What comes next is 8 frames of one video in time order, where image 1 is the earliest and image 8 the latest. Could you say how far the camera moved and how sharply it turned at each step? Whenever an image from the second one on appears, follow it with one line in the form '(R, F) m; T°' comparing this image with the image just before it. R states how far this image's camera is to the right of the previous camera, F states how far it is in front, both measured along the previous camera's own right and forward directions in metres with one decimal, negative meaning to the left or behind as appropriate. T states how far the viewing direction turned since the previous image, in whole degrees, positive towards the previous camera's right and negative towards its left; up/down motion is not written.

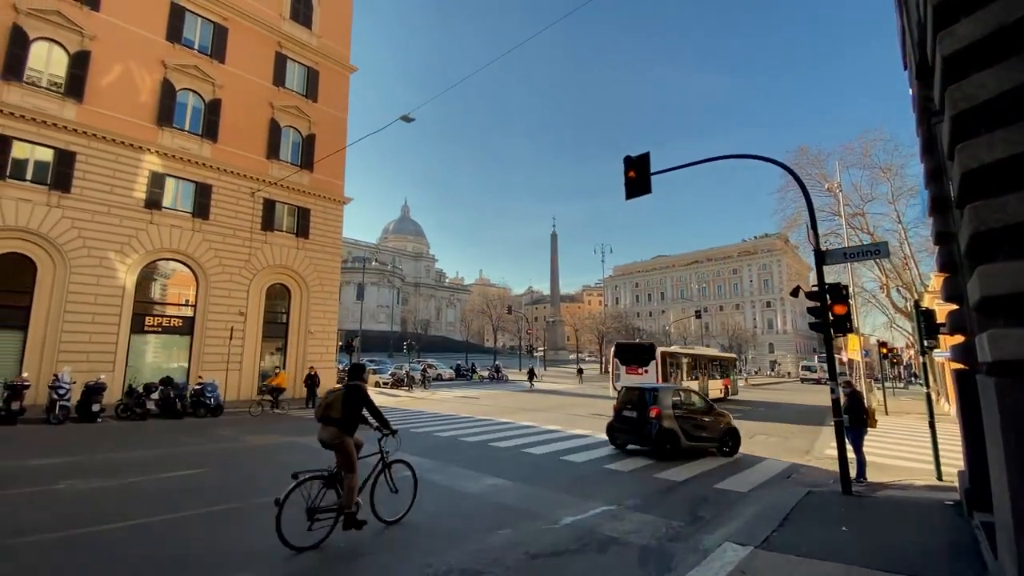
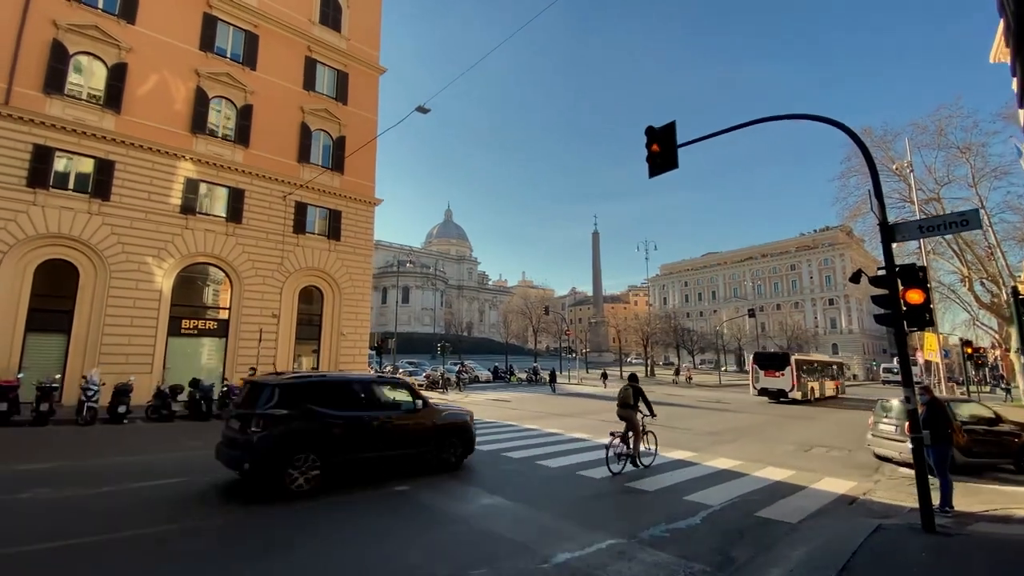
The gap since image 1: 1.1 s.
(+0.7, +1.0) m; -5°
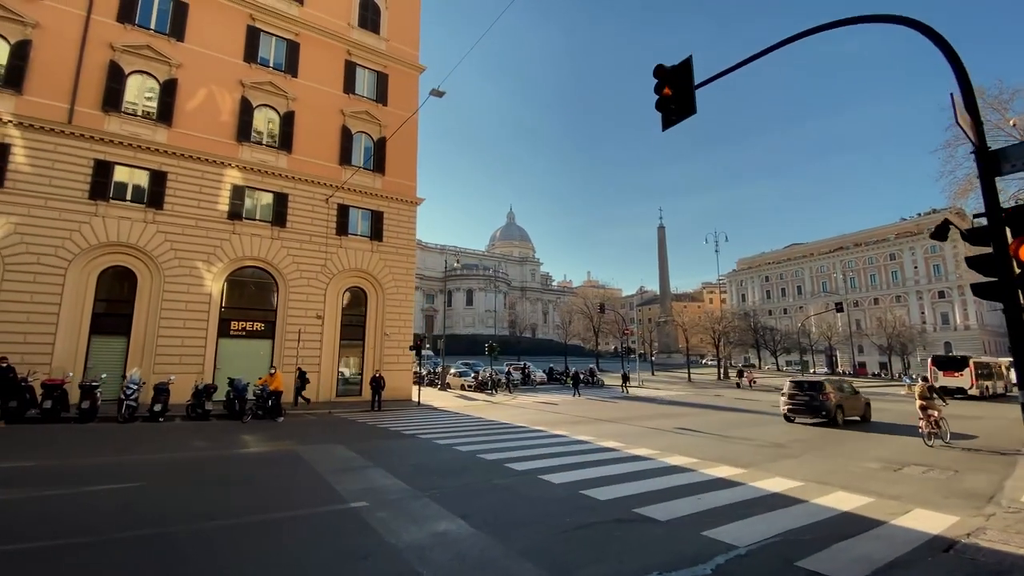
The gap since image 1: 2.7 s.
(+1.2, +1.3) m; -8°
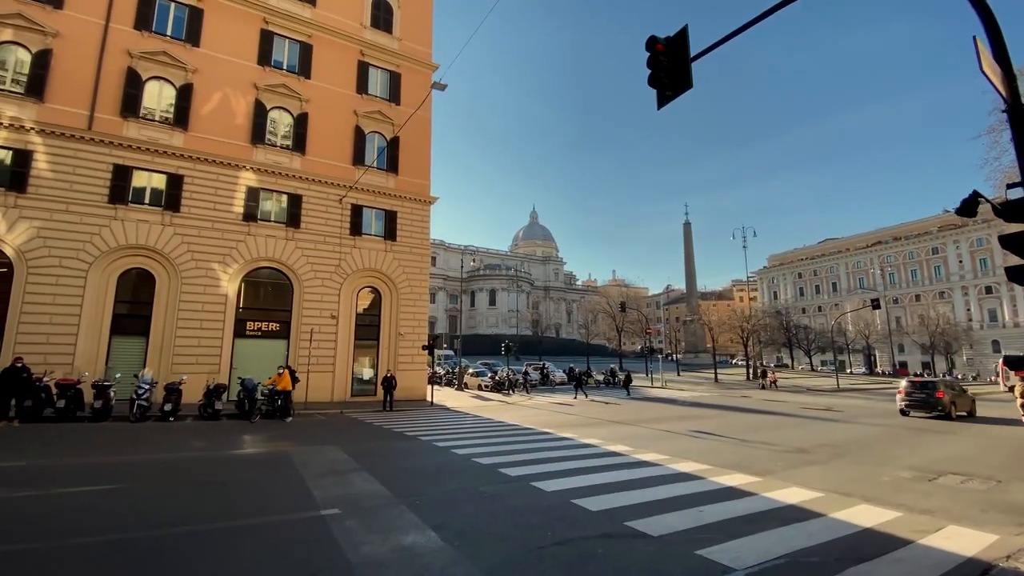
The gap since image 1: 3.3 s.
(+0.6, +0.5) m; -3°
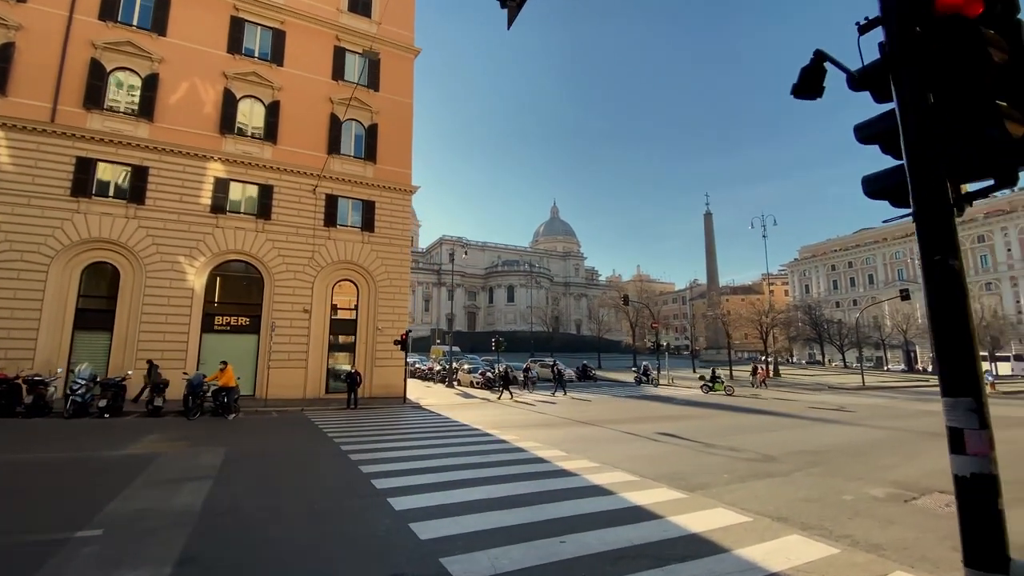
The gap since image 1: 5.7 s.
(+2.2, +1.4) m; -4°
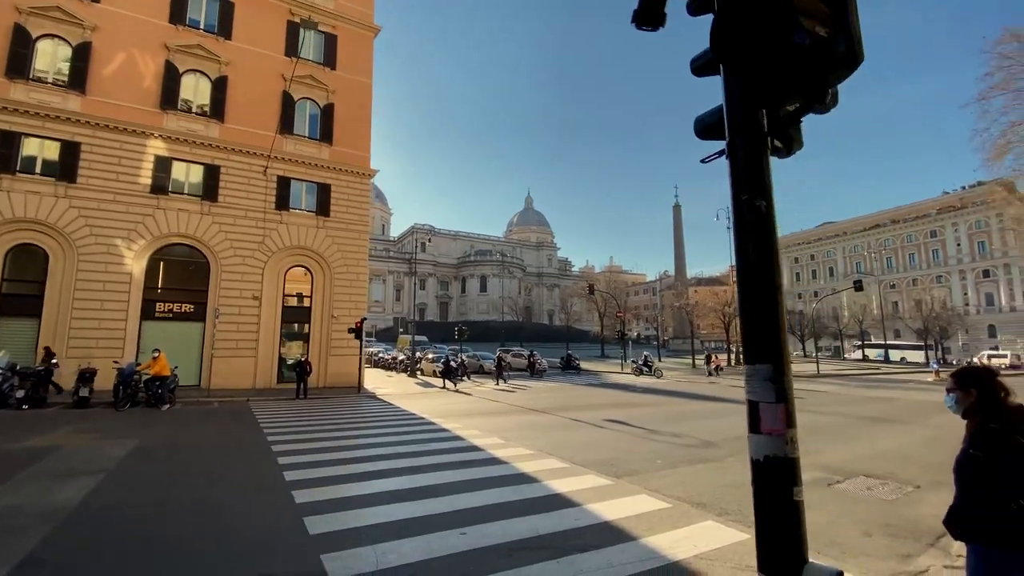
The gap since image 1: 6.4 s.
(+0.7, +0.3) m; +3°
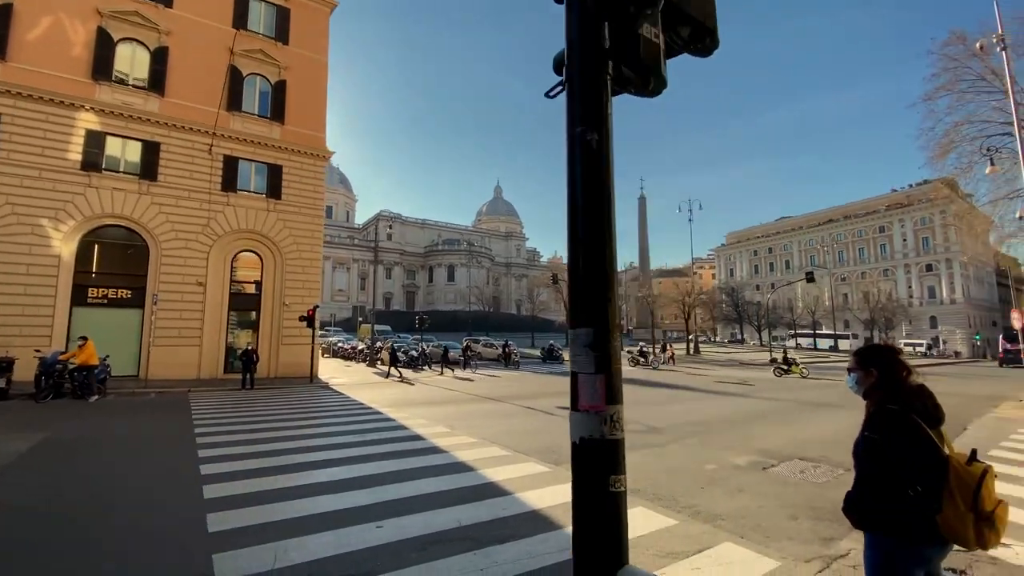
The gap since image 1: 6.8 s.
(+0.4, +0.2) m; +4°
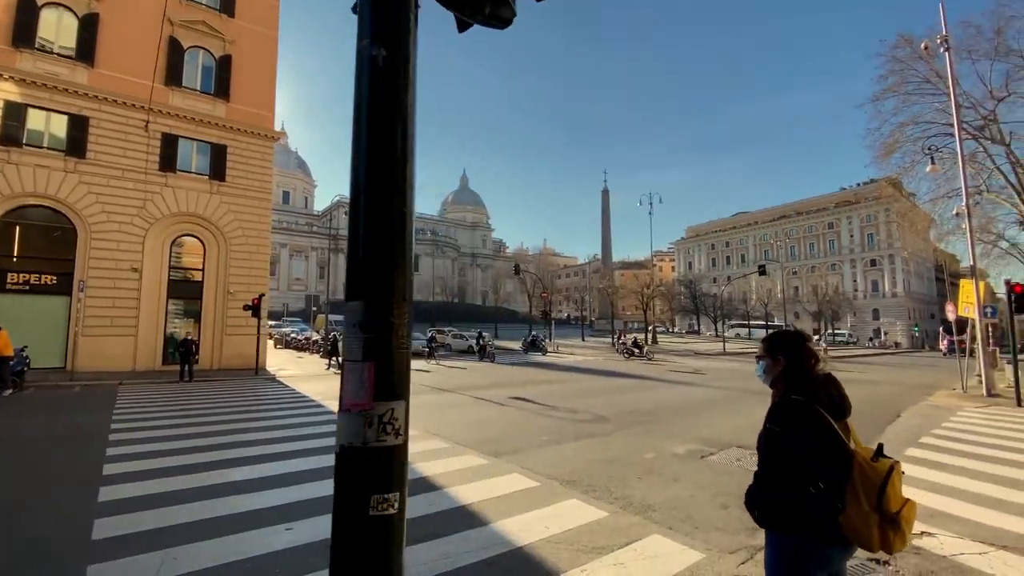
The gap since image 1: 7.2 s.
(+0.3, +0.2) m; +4°
